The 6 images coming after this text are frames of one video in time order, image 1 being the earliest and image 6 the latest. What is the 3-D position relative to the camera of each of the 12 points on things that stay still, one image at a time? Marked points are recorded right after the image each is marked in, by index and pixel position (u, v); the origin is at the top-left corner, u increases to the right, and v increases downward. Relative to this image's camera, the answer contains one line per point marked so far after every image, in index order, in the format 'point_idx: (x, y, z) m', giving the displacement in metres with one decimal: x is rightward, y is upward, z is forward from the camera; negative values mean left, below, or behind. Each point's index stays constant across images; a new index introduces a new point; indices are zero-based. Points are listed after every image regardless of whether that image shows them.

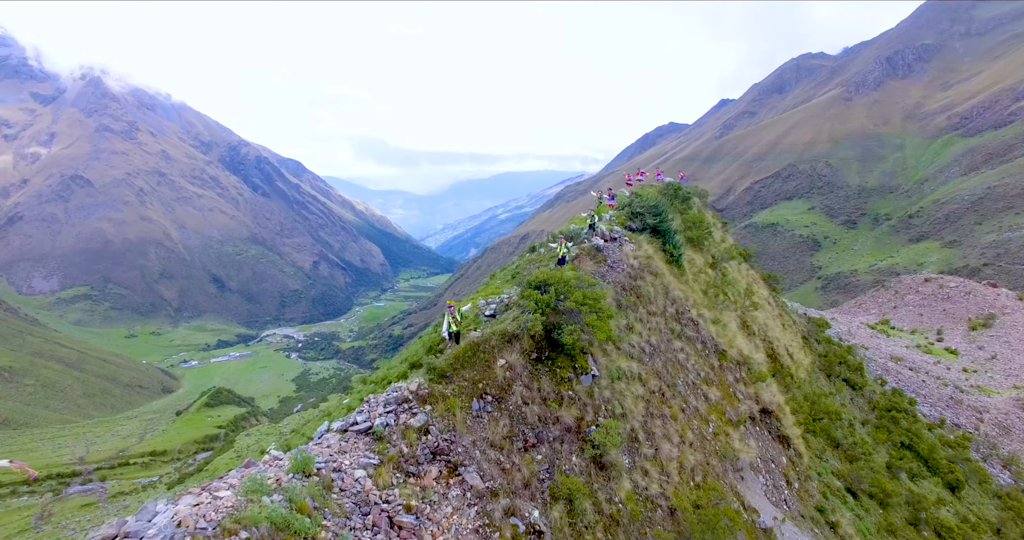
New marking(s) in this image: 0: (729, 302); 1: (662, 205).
0: (+9.0, -1.3, +19.9) m
1: (+5.5, +2.4, +17.5) m
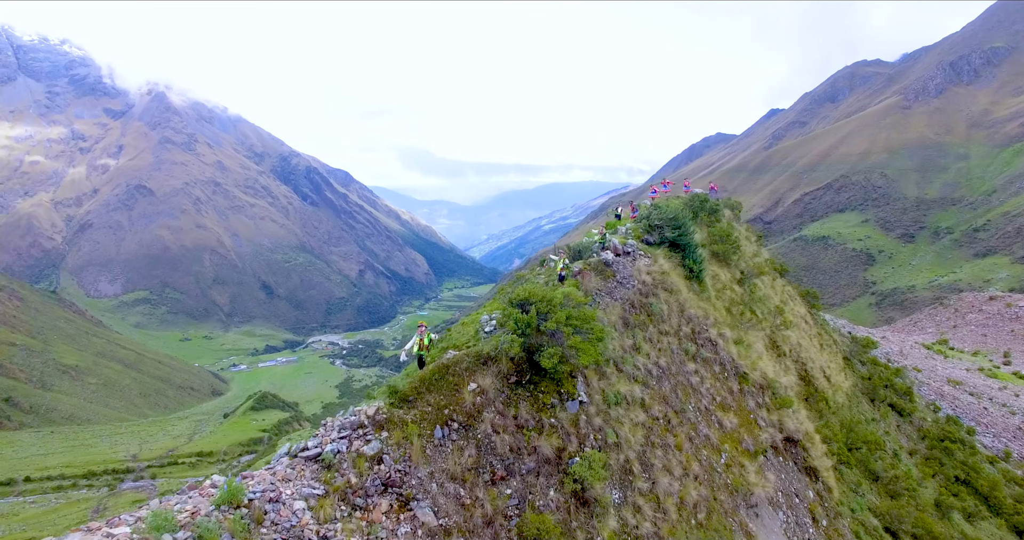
0: (+9.5, -2.0, +18.7) m
1: (+5.9, +1.8, +16.6) m
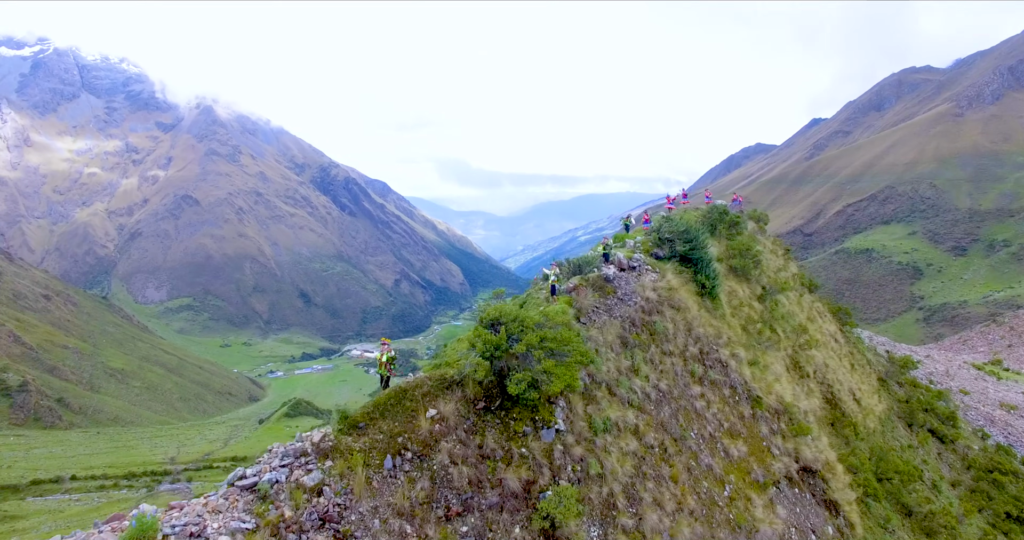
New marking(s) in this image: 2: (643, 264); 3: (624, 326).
0: (+9.7, -2.6, +17.6) m
1: (+6.0, +1.3, +15.8) m
2: (+3.9, +0.2, +14.4) m
3: (+2.7, -1.4, +11.7) m
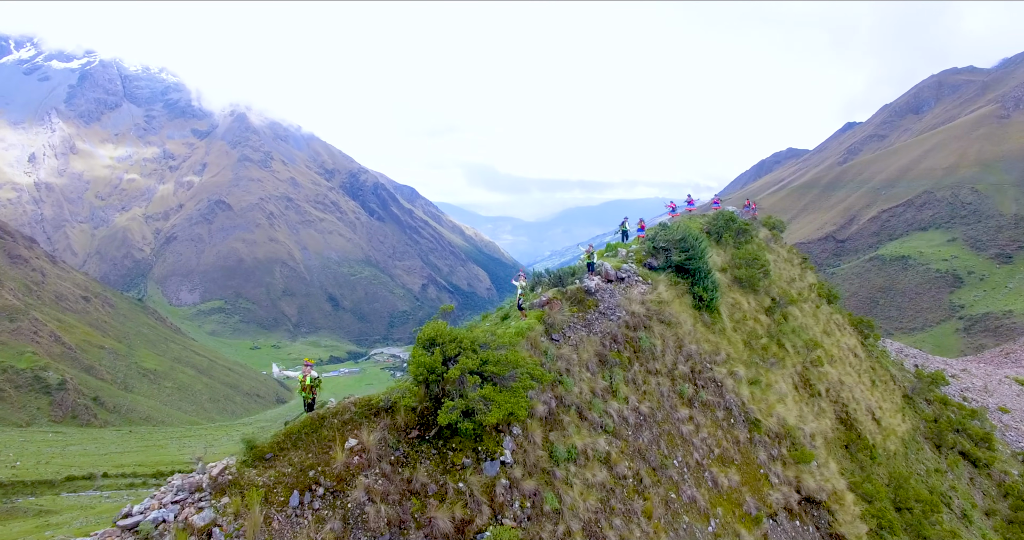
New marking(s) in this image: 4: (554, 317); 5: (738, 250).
0: (+9.3, -3.0, +16.4) m
1: (+5.6, +1.0, +14.9) m
2: (+3.4, -0.1, +13.6) m
3: (+2.1, -1.7, +10.9) m
4: (+0.8, -1.1, +10.7) m
5: (+9.1, +0.7, +18.9) m
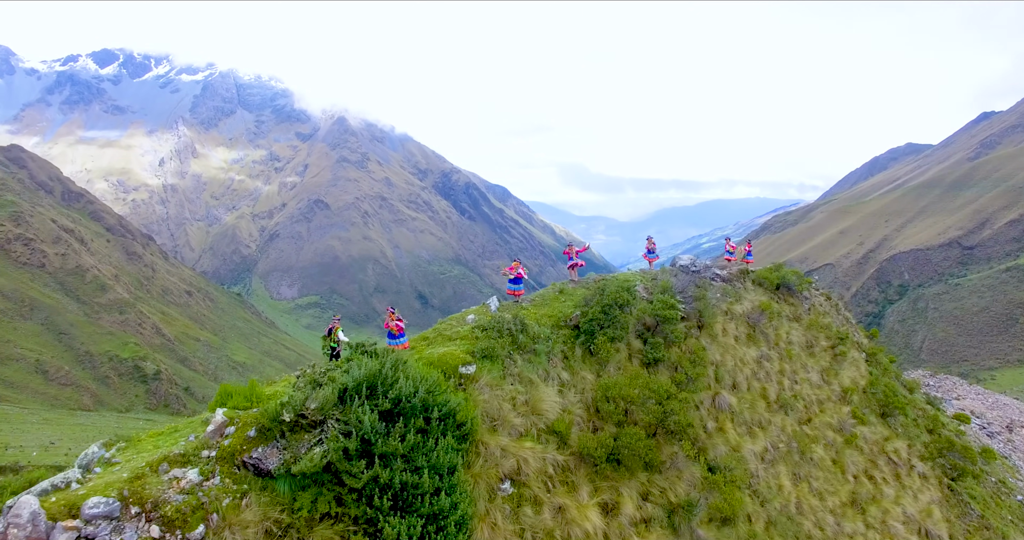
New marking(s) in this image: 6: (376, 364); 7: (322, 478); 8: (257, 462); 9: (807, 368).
0: (+2.3, -5.6, +6.9) m
1: (-1.5, -1.5, +6.0) m
2: (-3.9, -2.6, +5.0) m
3: (-5.7, -4.1, +2.6) m
4: (-6.9, -3.5, +2.6) m
5: (+2.6, -1.9, +9.3) m
6: (-1.8, -1.3, +6.3) m
7: (-2.2, -2.5, +5.7) m
8: (-3.0, -2.3, +5.8) m
9: (+8.2, -2.7, +13.4) m
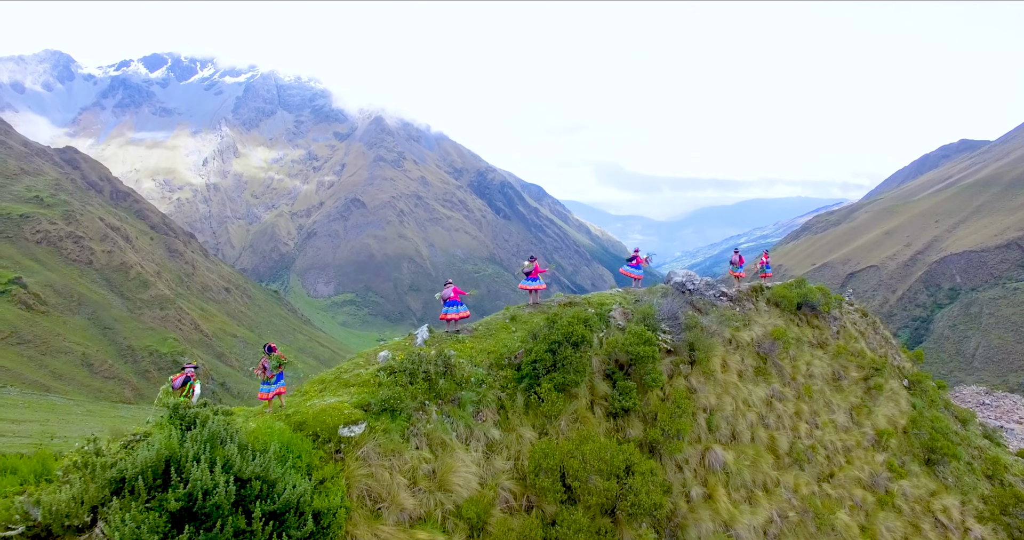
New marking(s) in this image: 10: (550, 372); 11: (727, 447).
0: (+1.0, -6.0, +4.9) m
1: (-2.8, -1.9, +4.2) m
2: (-5.3, -2.9, +3.4) m
3: (-7.2, -4.4, +1.1) m
4: (-8.5, -3.8, +1.3) m
5: (+1.5, -2.3, +7.3) m
6: (-3.1, -1.6, +4.6) m
7: (-3.6, -2.9, +4.0) m
8: (-4.3, -2.6, +4.1) m
9: (+7.3, -3.2, +11.0) m
10: (+0.9, -1.5, +7.7) m
11: (+4.2, -3.4, +8.6) m
